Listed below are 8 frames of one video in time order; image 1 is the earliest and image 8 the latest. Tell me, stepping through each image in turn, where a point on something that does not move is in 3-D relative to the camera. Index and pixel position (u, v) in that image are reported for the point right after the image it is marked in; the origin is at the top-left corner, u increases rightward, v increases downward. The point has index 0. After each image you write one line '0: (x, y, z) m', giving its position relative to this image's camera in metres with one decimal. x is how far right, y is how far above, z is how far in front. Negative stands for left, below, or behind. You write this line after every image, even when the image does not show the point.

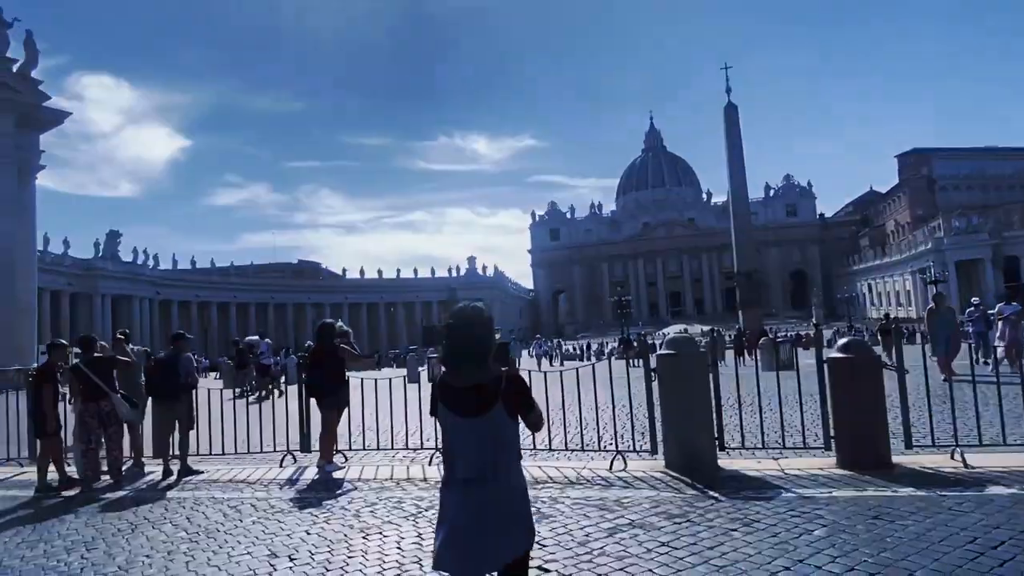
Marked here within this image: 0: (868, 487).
0: (+2.7, -1.5, +5.1) m
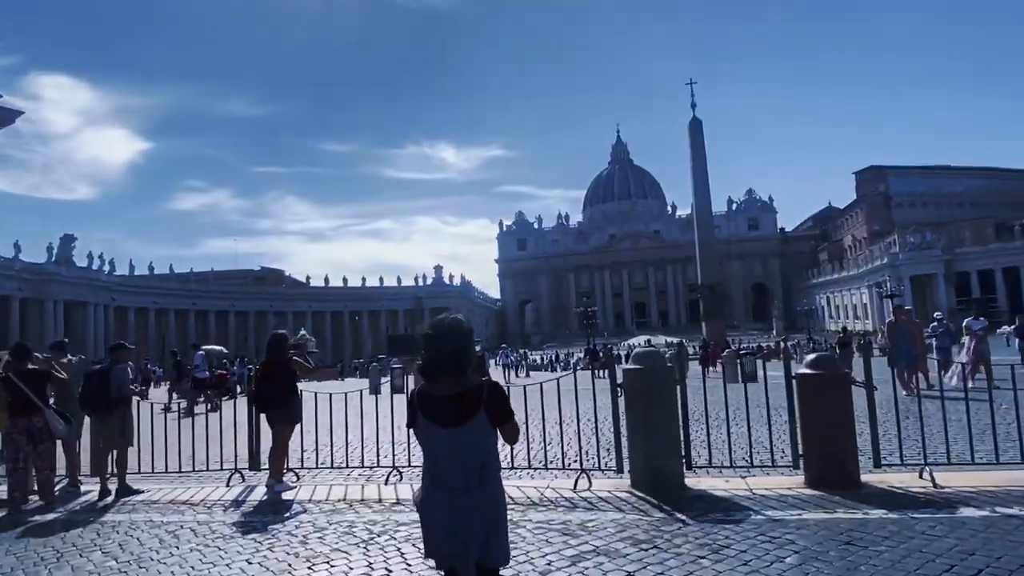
0: (+2.4, -1.7, +5.0) m
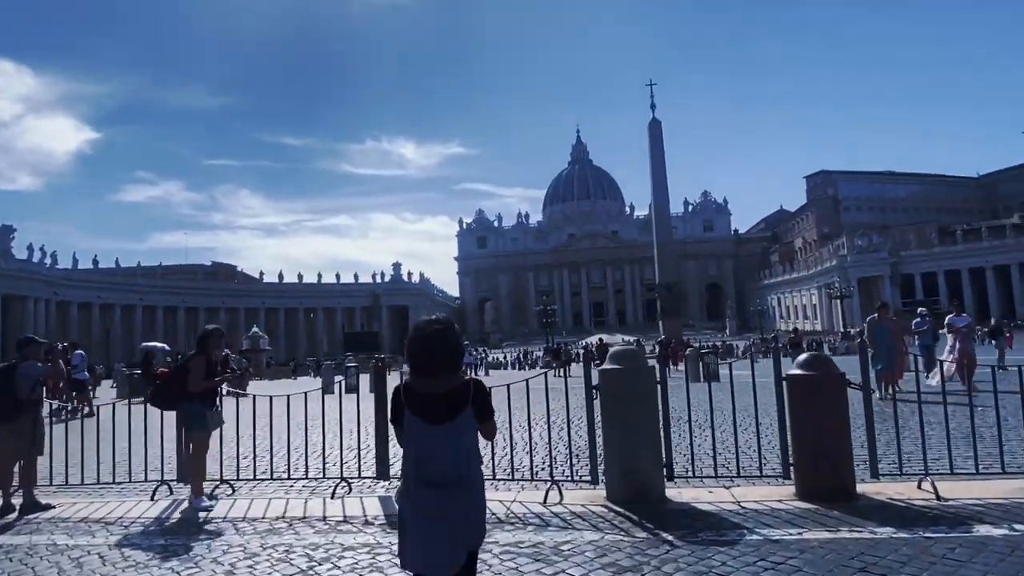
0: (+2.2, -1.6, +4.5) m
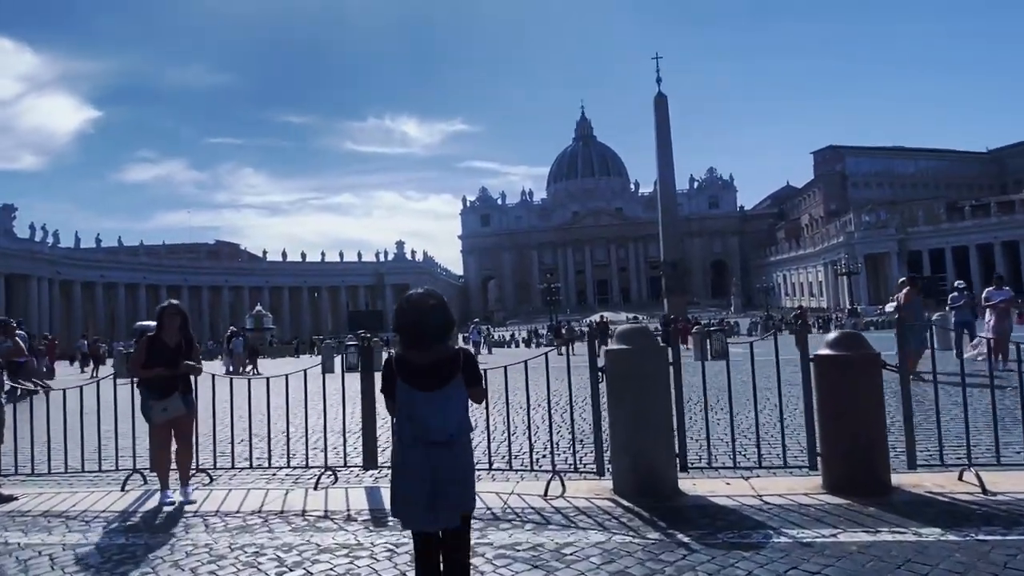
0: (+2.1, -1.4, +3.9) m
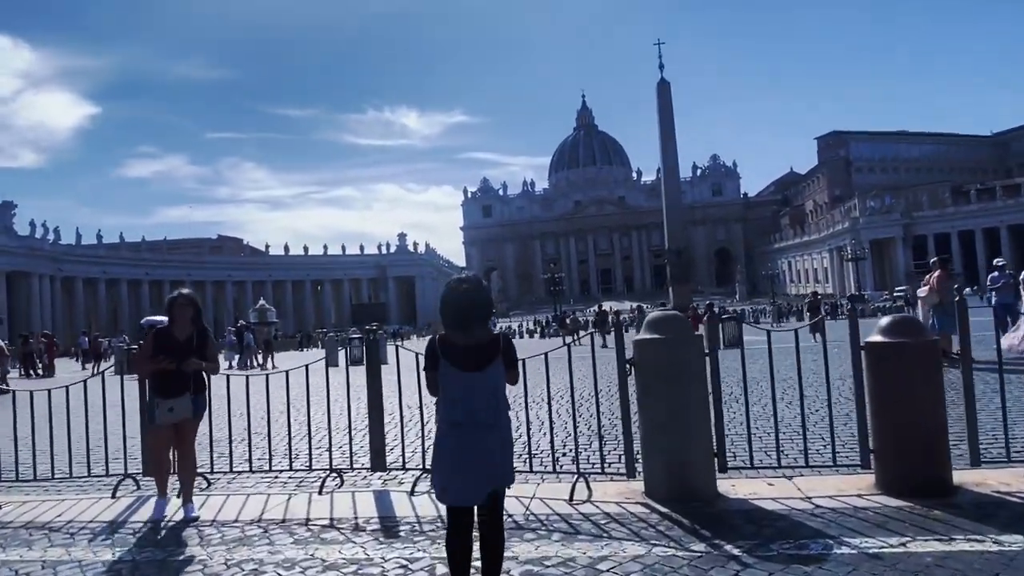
0: (+2.3, -1.3, +3.5) m
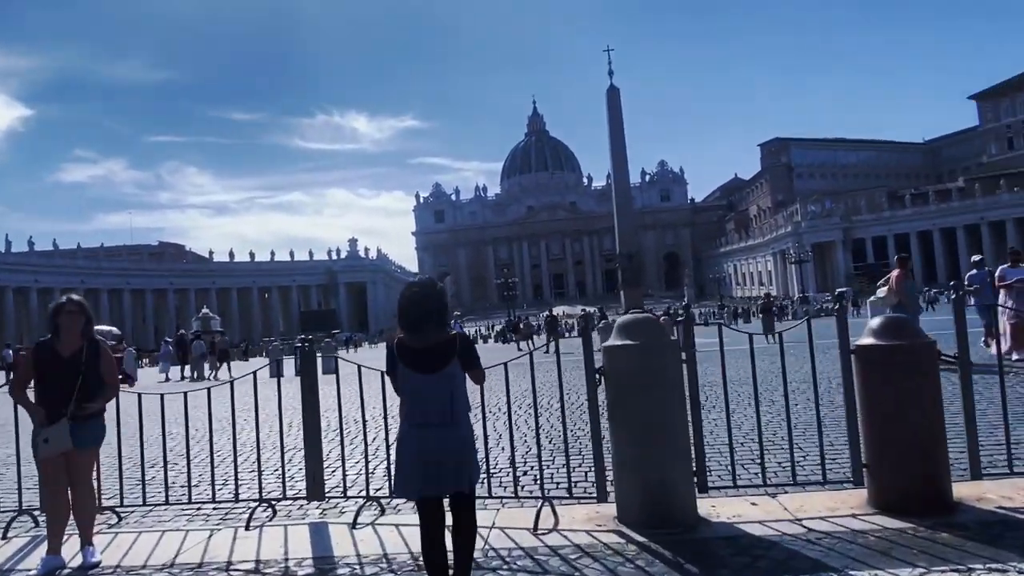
0: (+2.1, -1.3, +3.1) m
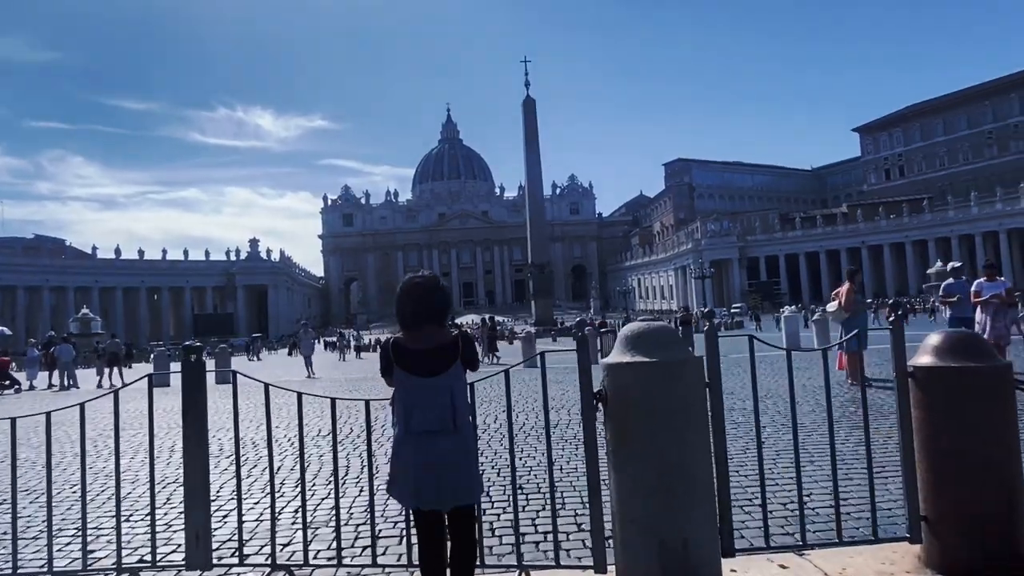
0: (+2.1, -1.3, +2.3) m
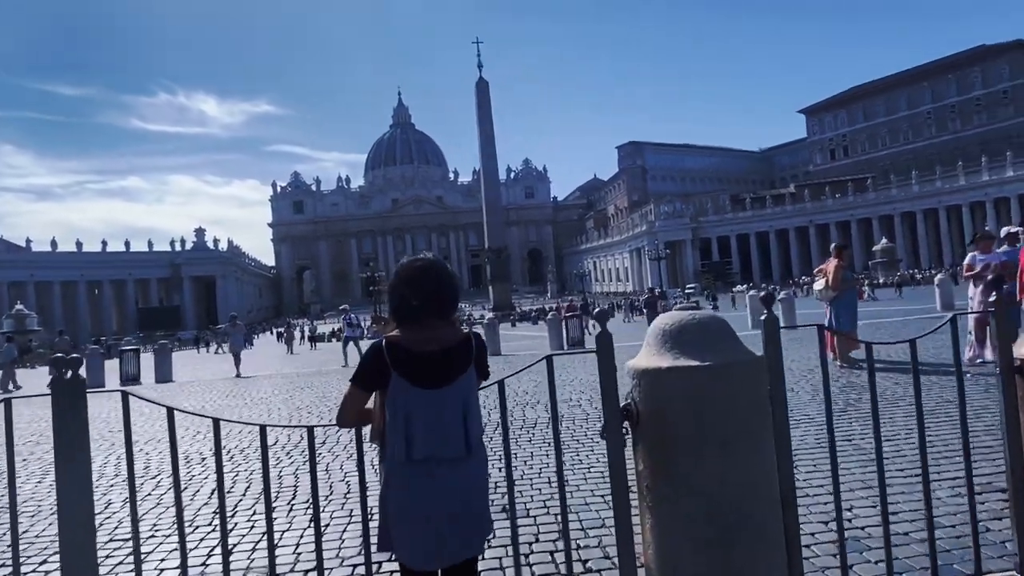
0: (+2.1, -1.2, +1.6) m
